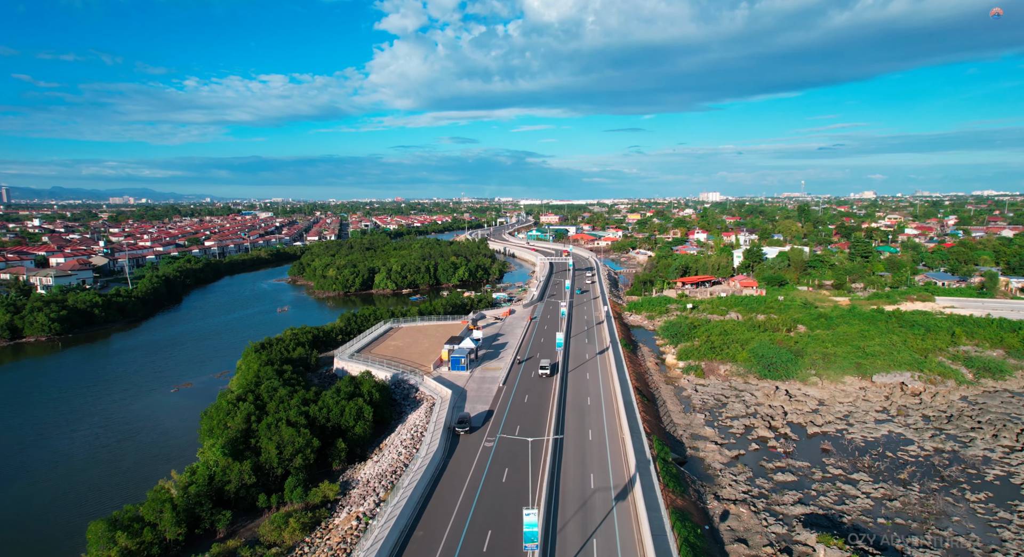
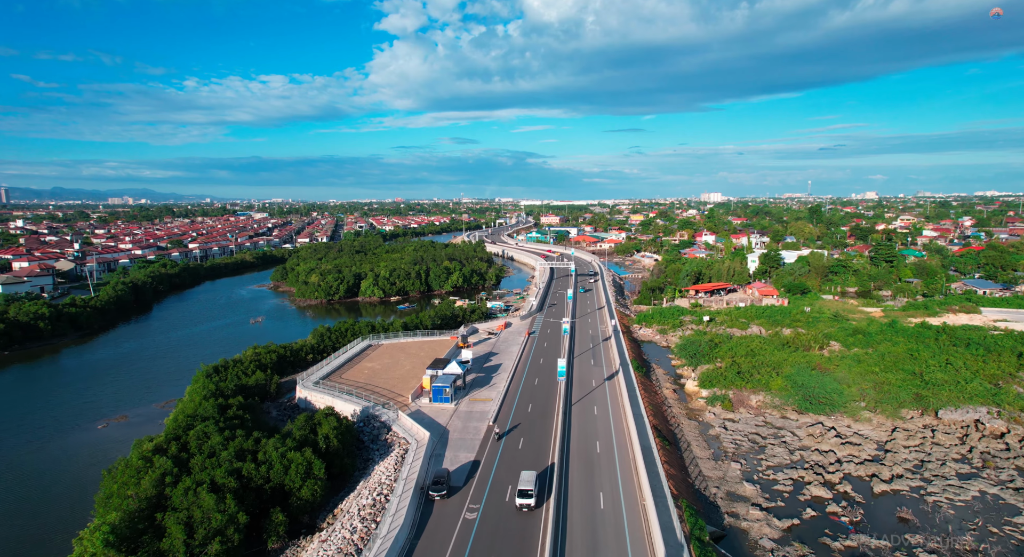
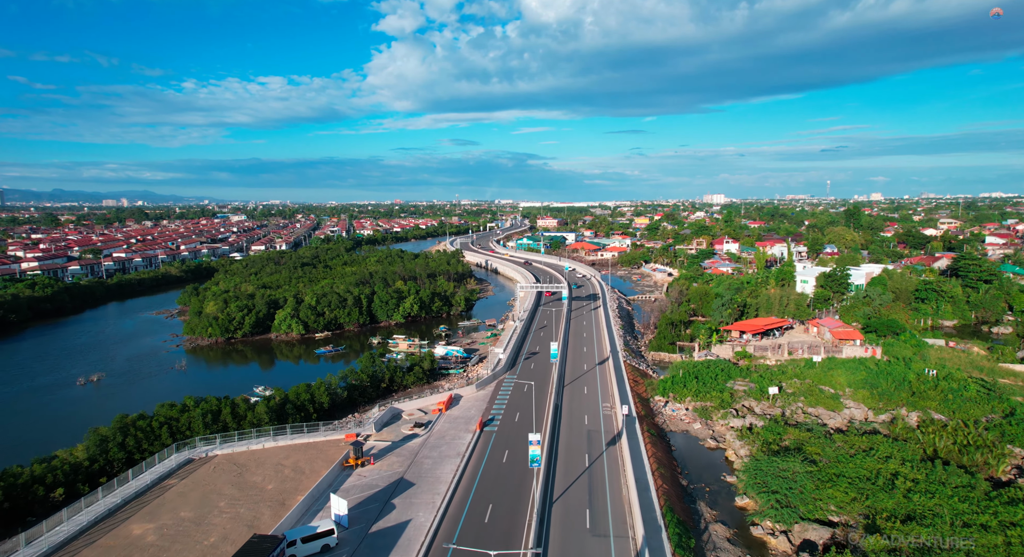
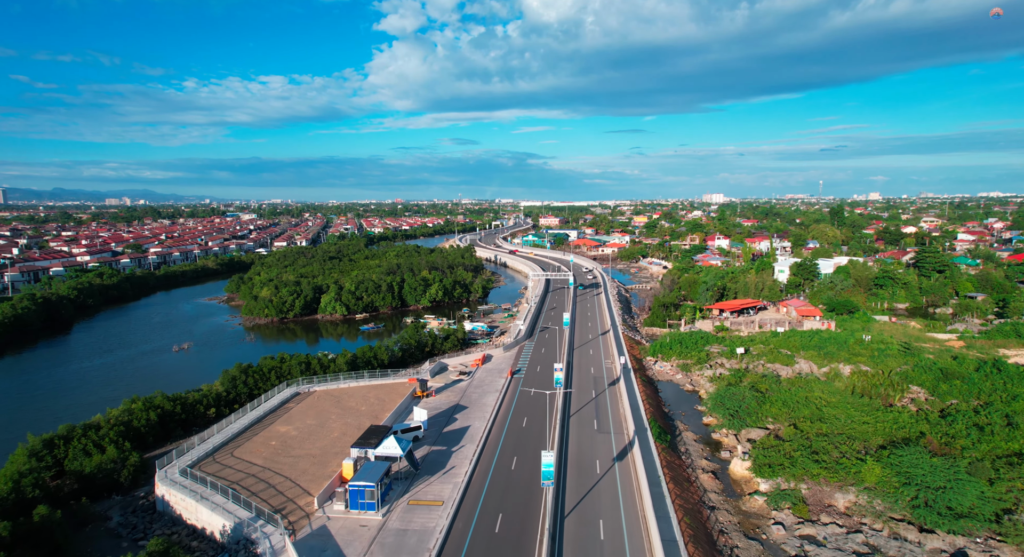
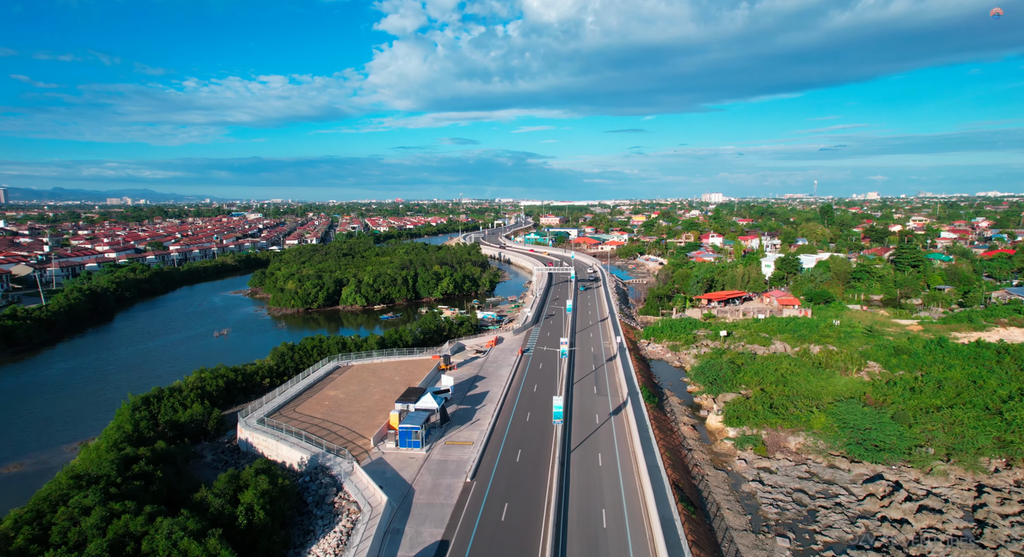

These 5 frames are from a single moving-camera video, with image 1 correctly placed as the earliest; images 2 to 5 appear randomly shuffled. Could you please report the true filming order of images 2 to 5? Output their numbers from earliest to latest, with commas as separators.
2, 5, 4, 3
